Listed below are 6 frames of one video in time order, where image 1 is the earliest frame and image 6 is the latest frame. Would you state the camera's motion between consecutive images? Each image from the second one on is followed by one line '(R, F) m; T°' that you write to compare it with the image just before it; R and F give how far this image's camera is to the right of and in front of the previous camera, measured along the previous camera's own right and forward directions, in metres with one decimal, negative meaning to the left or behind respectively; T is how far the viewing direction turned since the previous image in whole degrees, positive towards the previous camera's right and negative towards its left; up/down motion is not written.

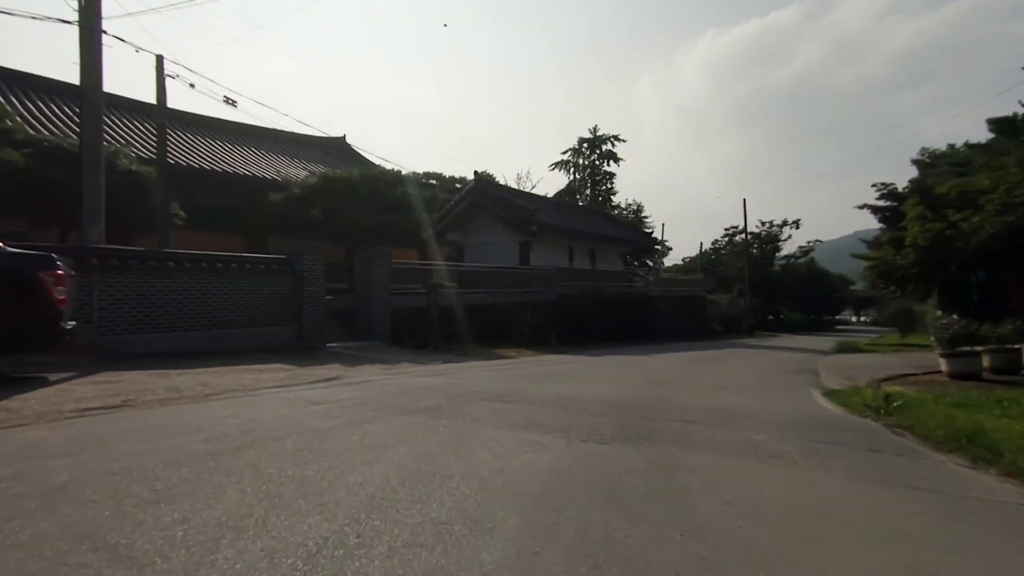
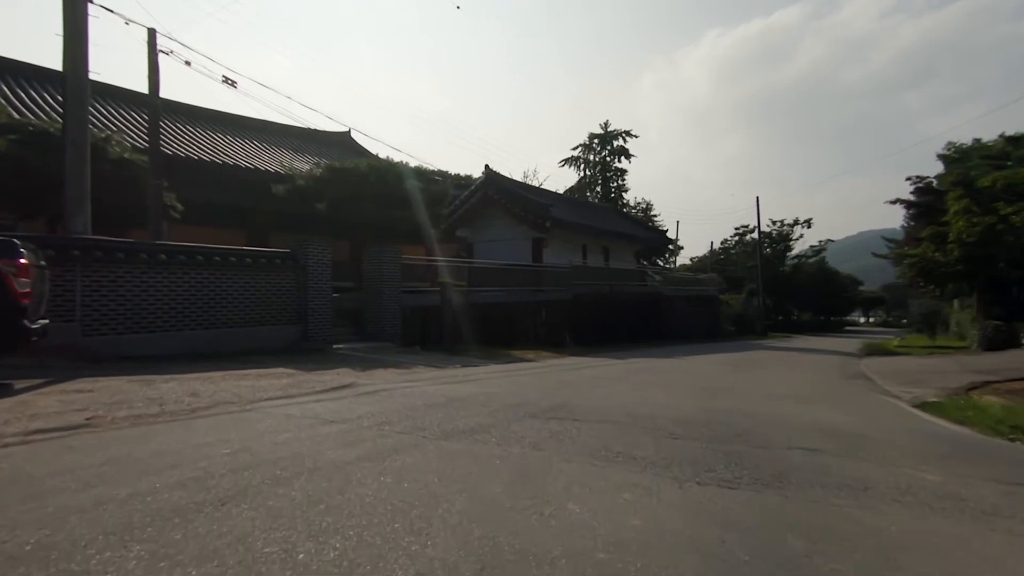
(-0.7, +1.4) m; 0°
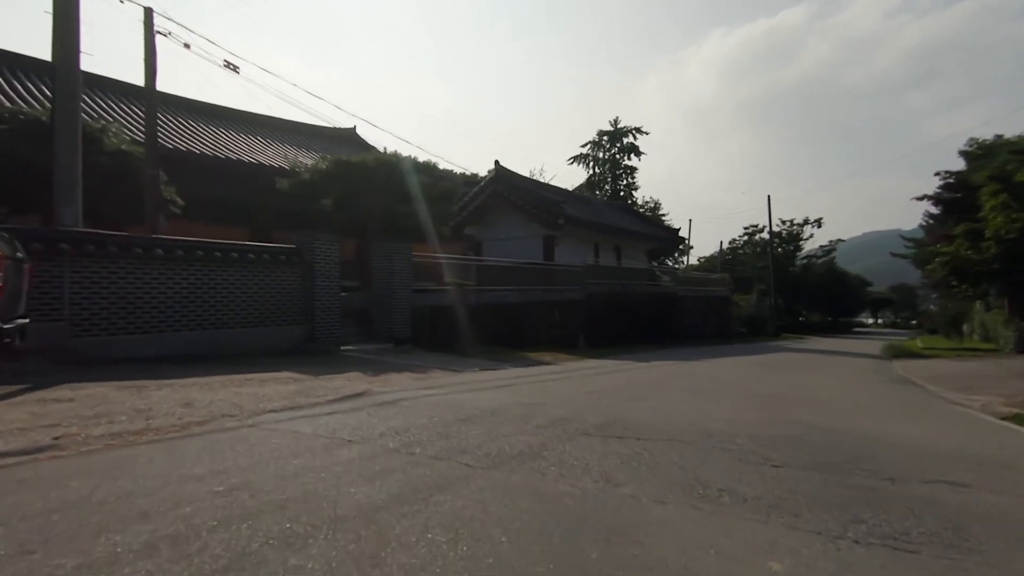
(-0.5, +1.0) m; 0°
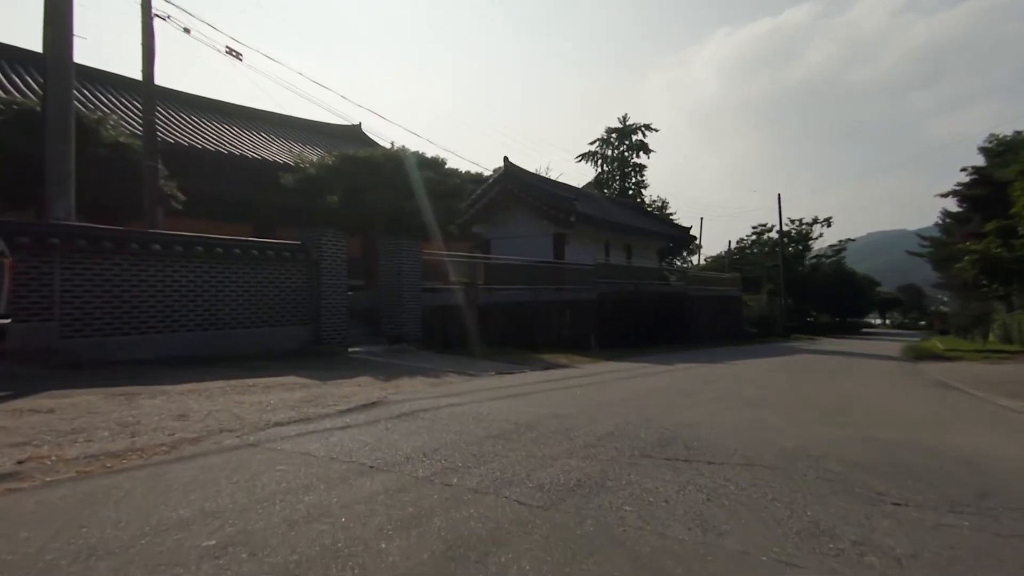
(-0.4, +0.8) m; 0°
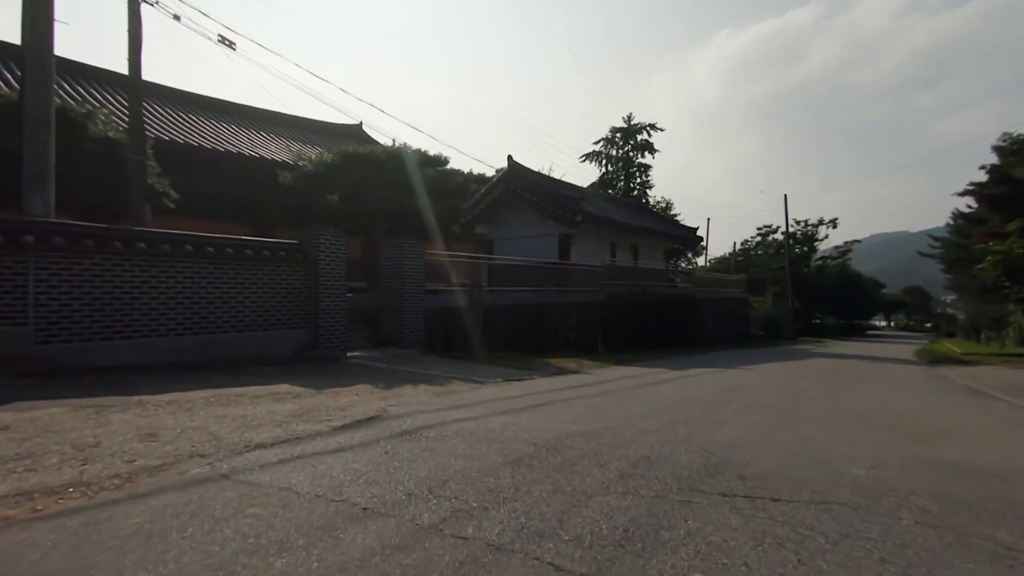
(-0.2, +0.8) m; 0°
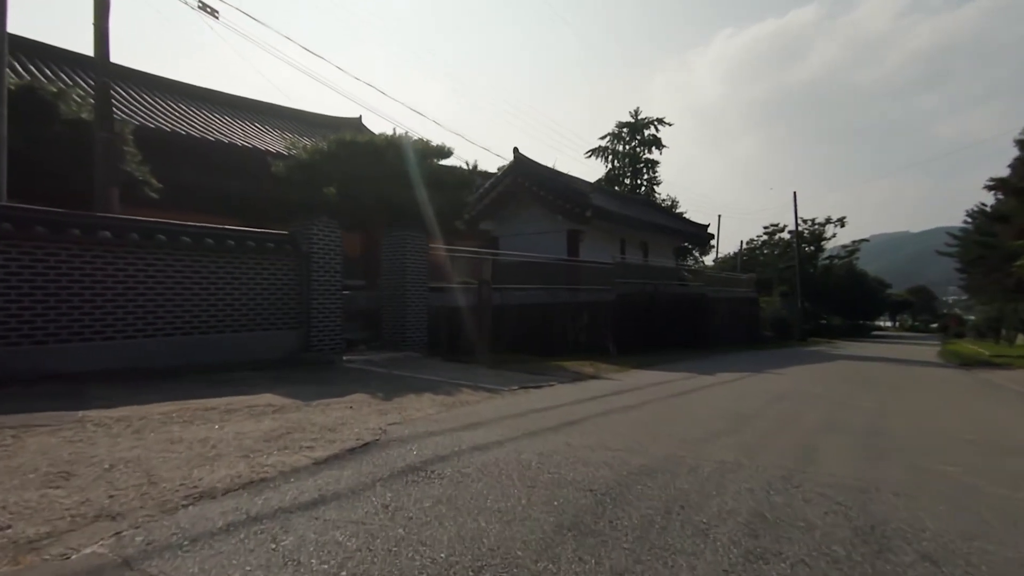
(-0.3, +1.4) m; 0°
